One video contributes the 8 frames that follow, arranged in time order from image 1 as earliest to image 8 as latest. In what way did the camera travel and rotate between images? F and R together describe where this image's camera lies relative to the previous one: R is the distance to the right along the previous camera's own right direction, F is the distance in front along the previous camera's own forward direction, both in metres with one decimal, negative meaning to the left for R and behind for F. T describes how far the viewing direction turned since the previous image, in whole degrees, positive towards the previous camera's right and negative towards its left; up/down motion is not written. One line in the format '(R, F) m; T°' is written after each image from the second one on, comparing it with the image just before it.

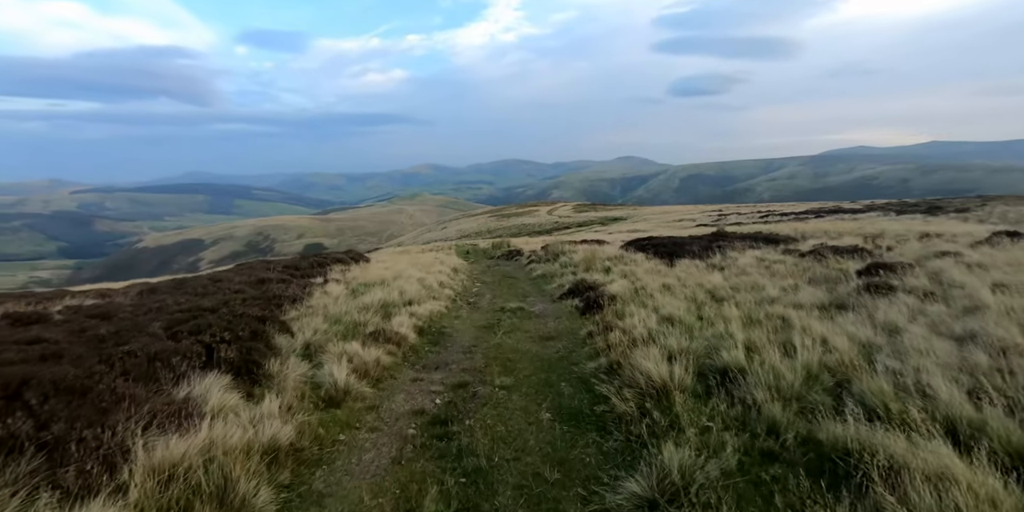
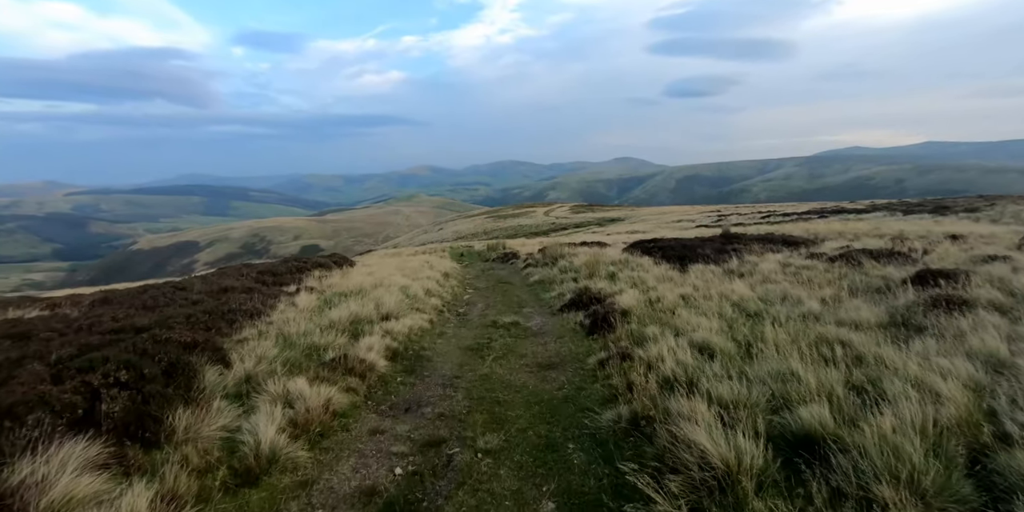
(+0.1, +2.3) m; 0°
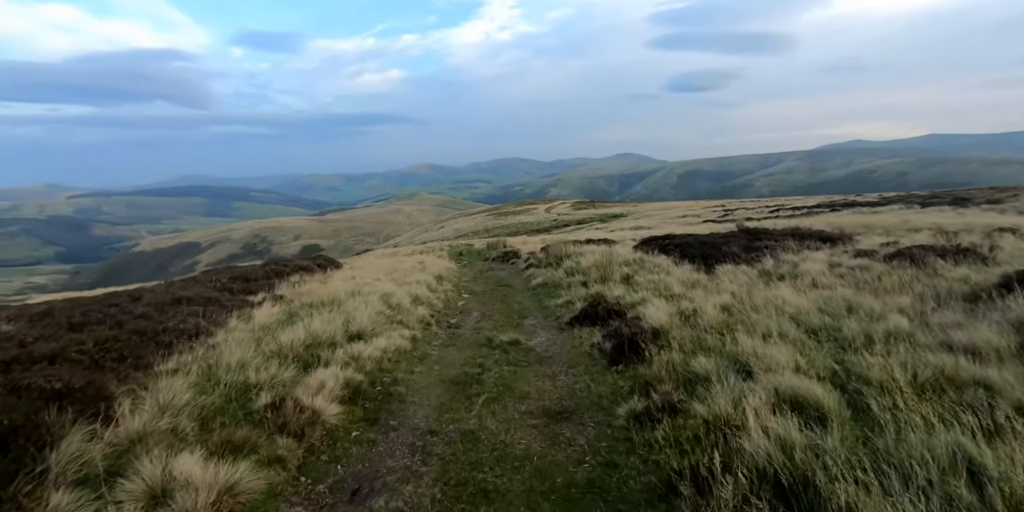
(+0.1, +2.8) m; 0°
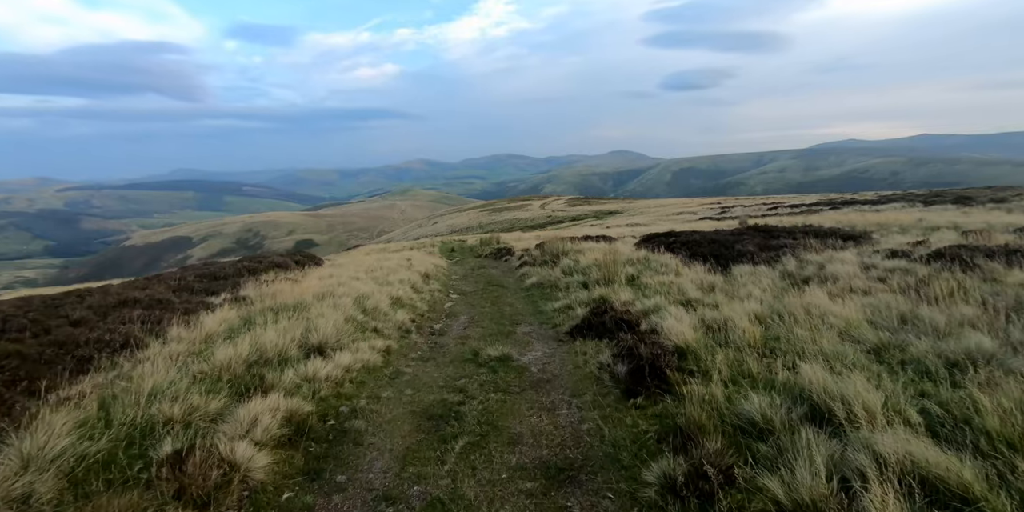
(+0.1, +1.9) m; +1°
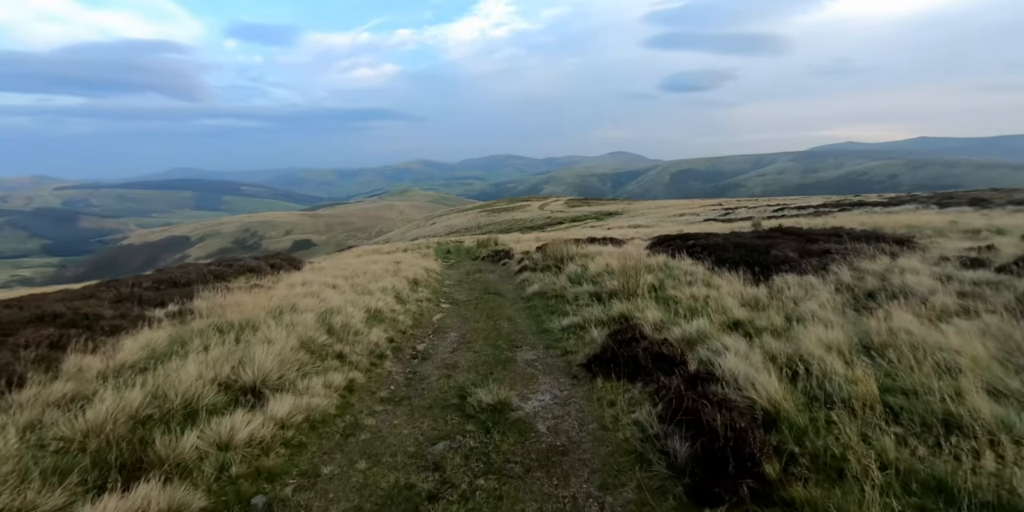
(0.0, +2.5) m; 0°
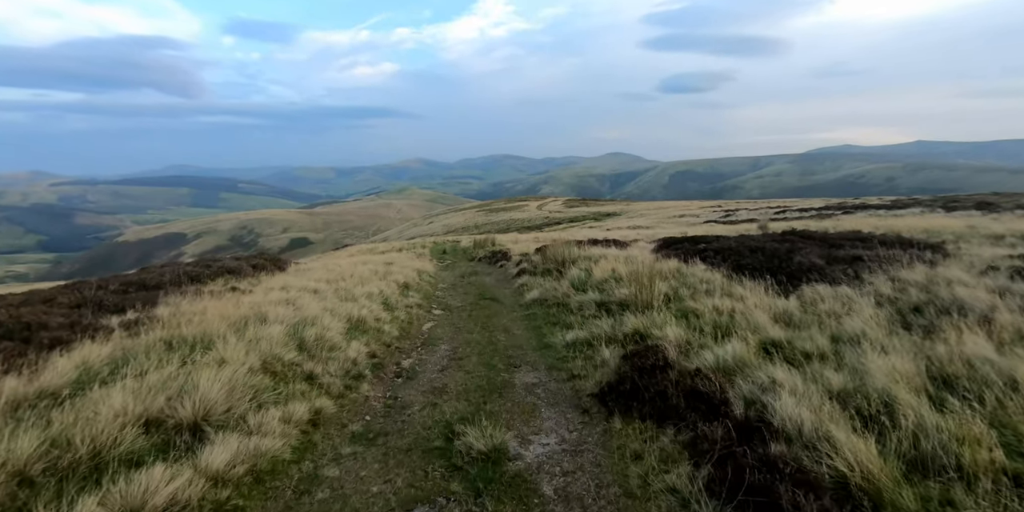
(0.0, +1.4) m; 0°
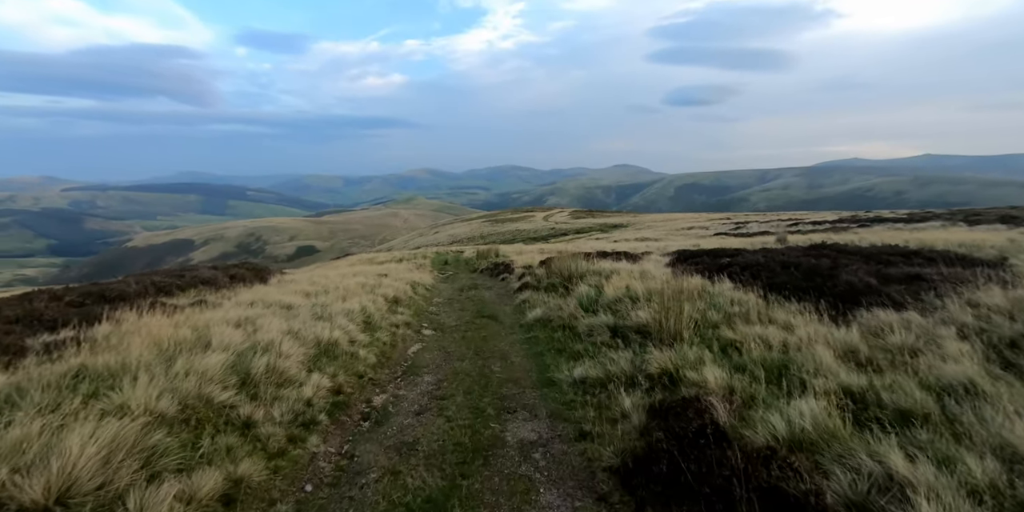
(+0.1, +2.0) m; -1°
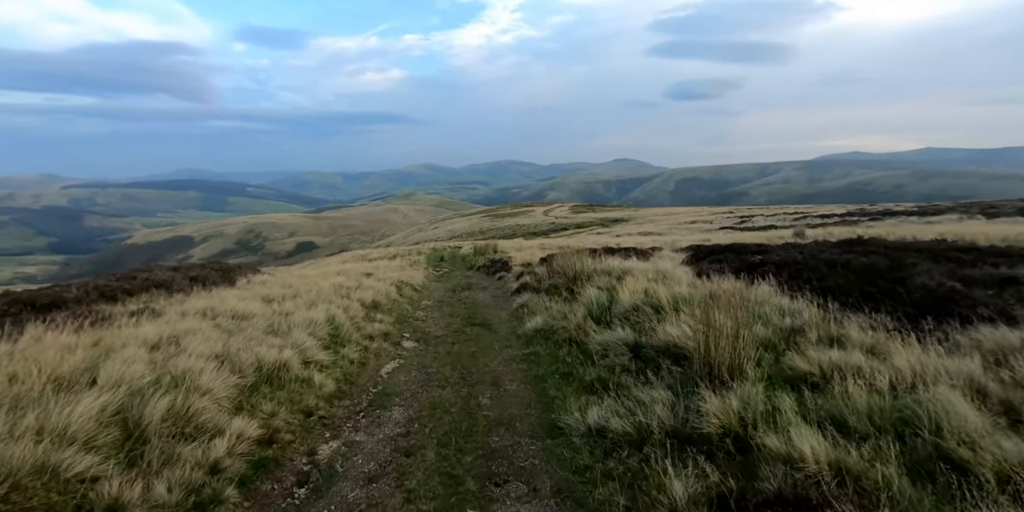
(+0.1, +2.3) m; 0°
